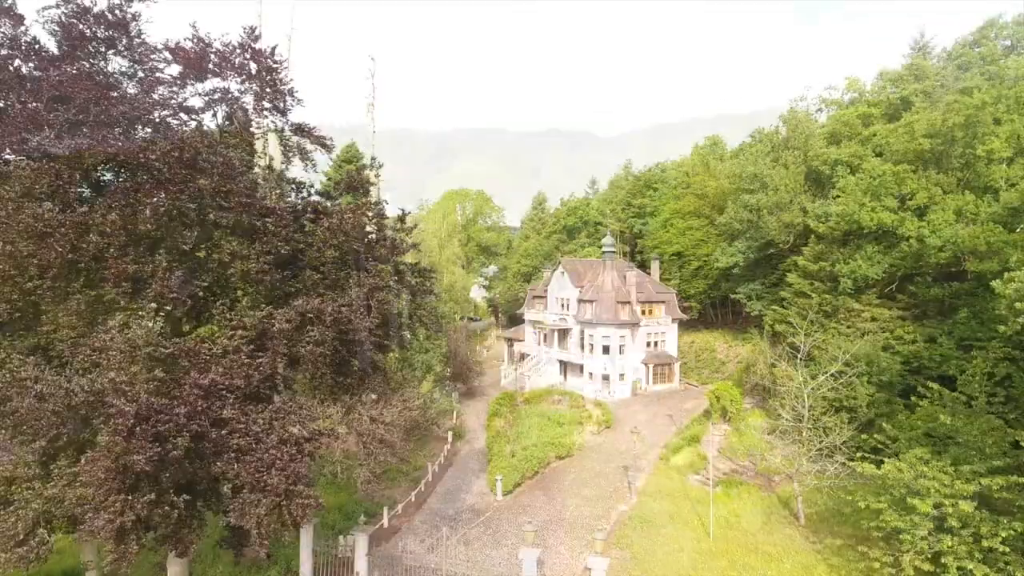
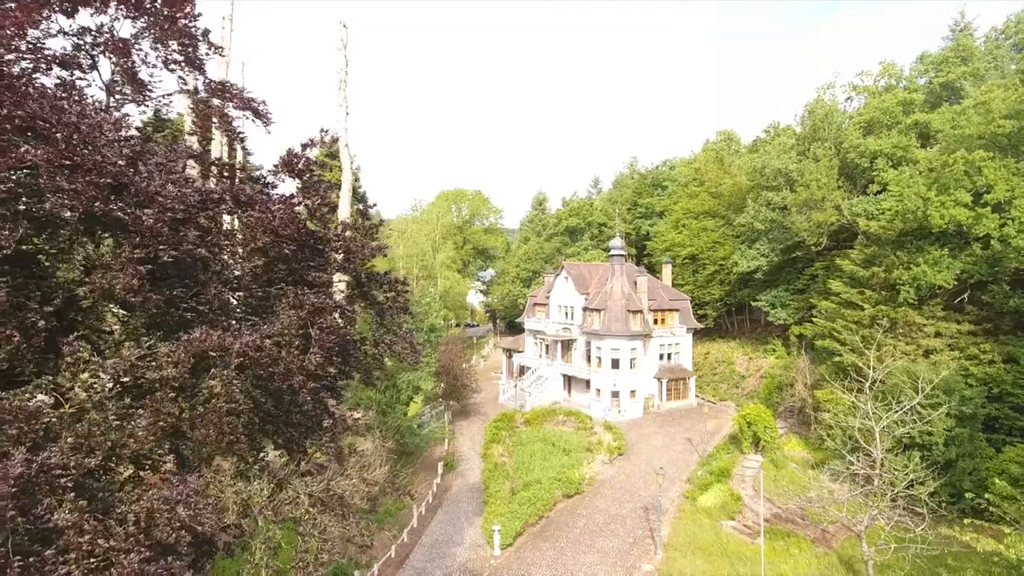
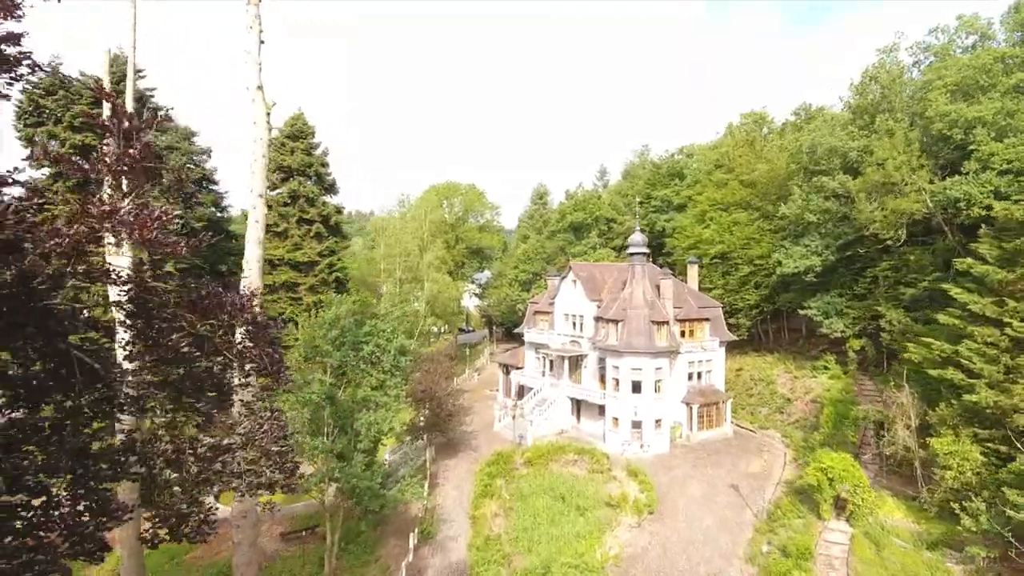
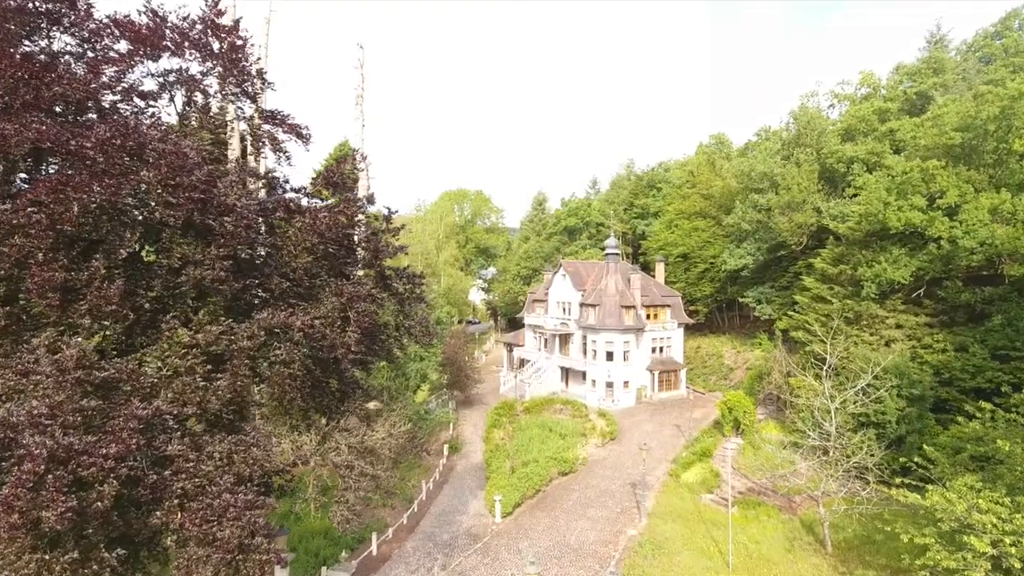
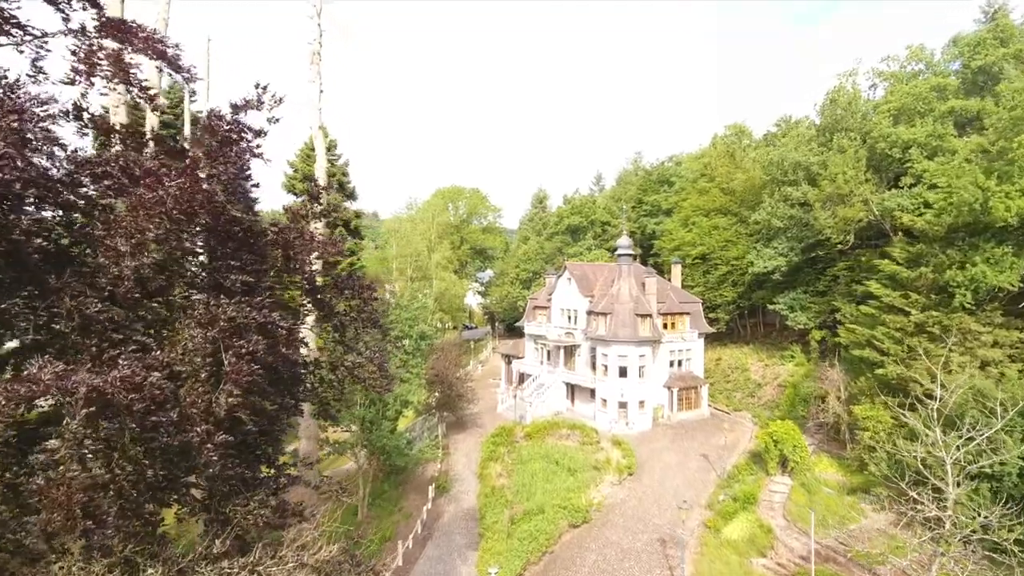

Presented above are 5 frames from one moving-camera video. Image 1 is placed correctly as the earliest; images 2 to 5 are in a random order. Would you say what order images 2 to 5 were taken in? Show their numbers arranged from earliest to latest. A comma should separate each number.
4, 2, 5, 3
